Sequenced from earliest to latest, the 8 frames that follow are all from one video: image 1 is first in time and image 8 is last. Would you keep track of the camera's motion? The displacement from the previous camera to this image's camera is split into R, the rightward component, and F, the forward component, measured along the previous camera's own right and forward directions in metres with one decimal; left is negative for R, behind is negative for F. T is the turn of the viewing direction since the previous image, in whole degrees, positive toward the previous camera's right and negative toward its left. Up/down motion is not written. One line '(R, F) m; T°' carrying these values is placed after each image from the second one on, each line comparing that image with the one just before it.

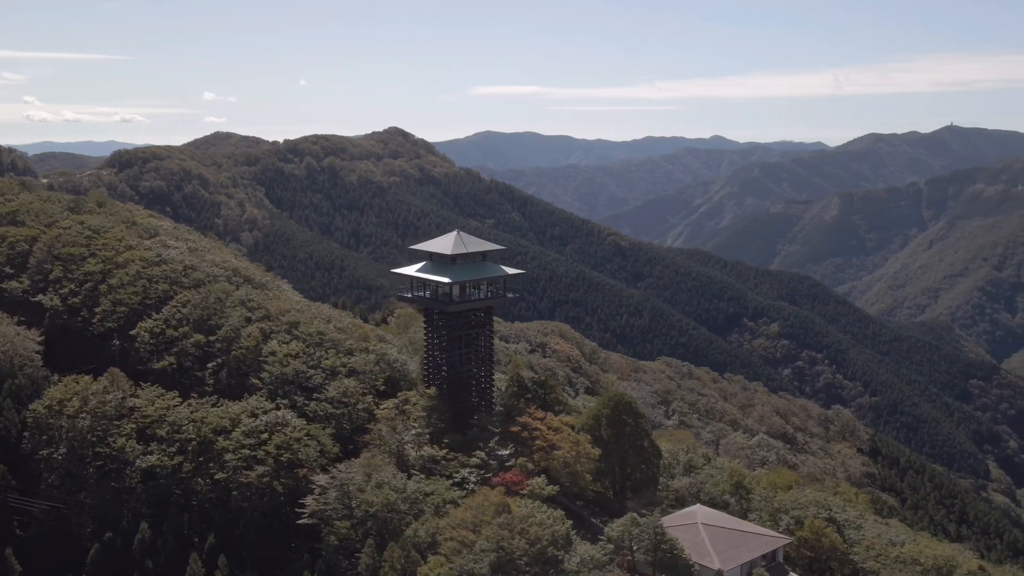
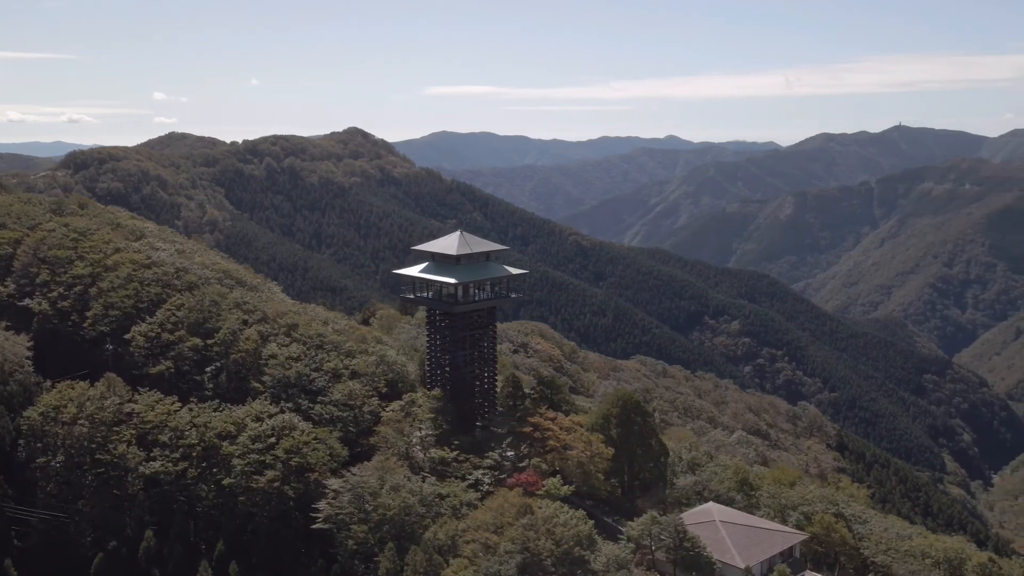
(-1.7, +0.2) m; +2°
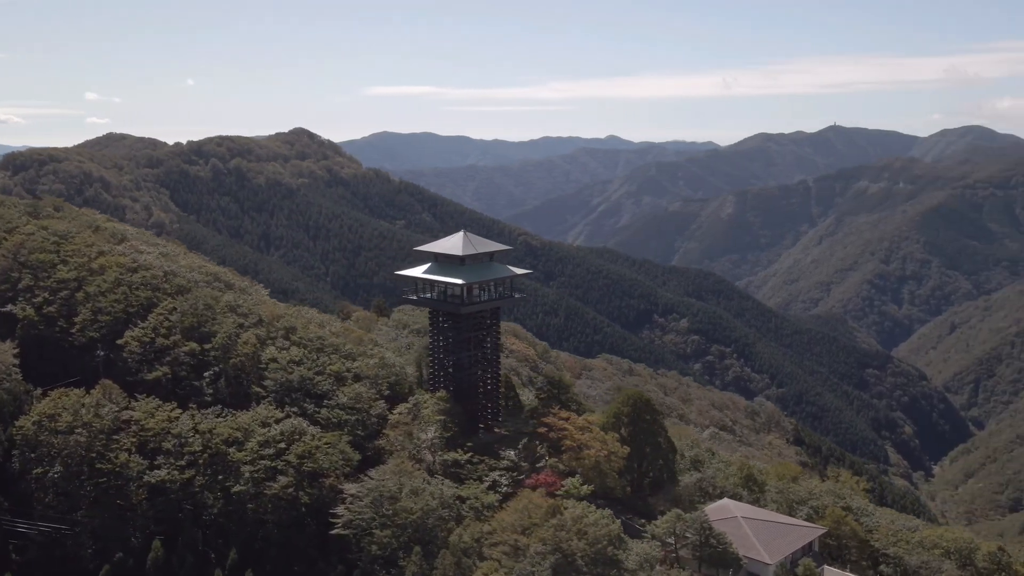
(-2.2, +0.2) m; +3°
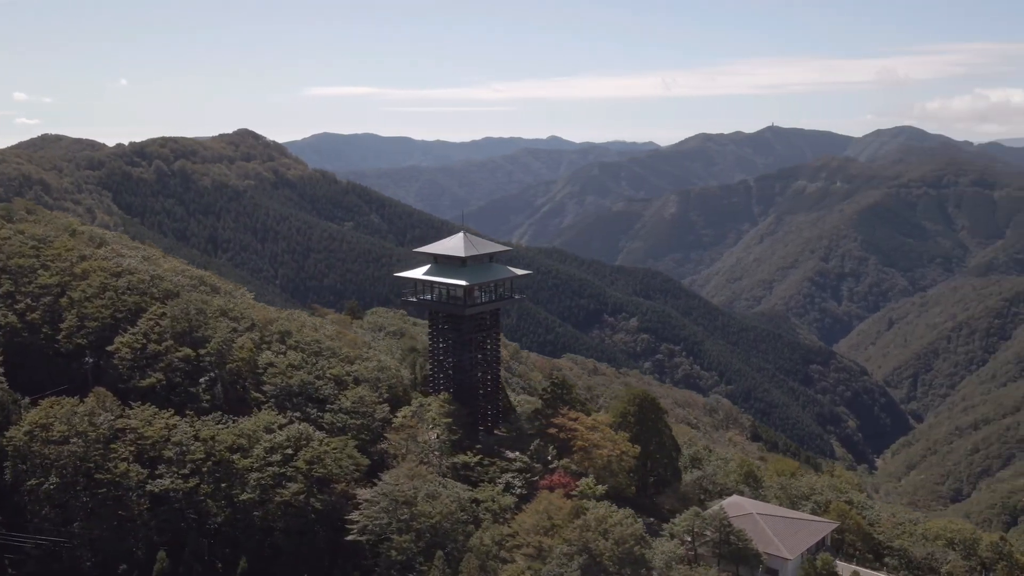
(-2.0, +0.2) m; +3°
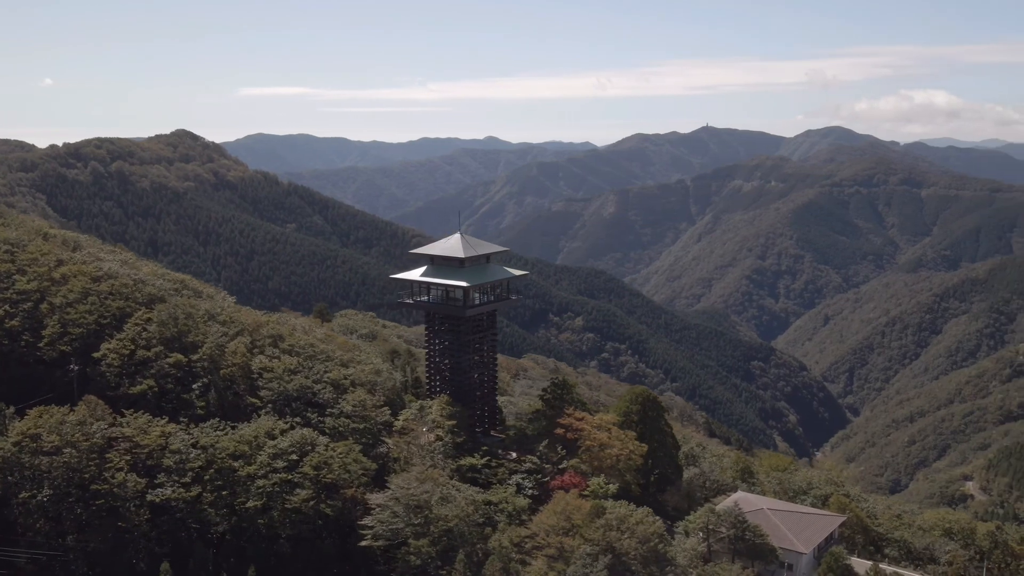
(-2.1, +0.2) m; +3°
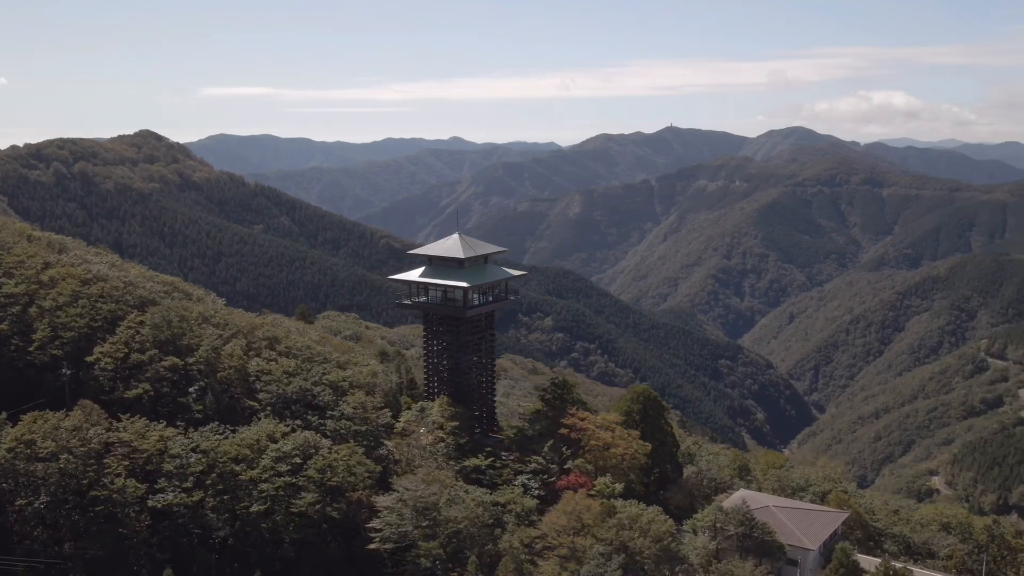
(-1.2, +0.1) m; +2°
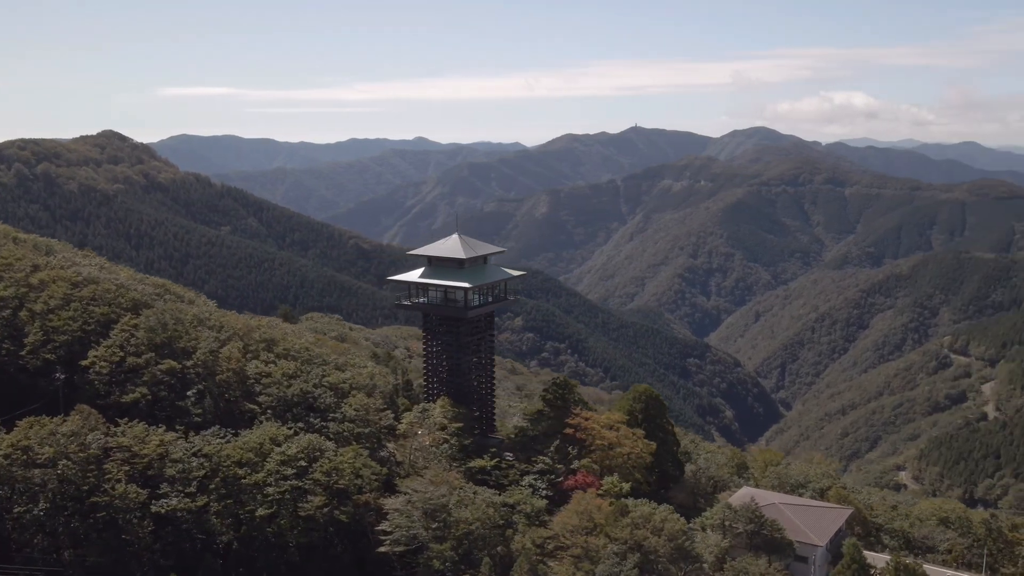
(-1.2, +0.1) m; +2°
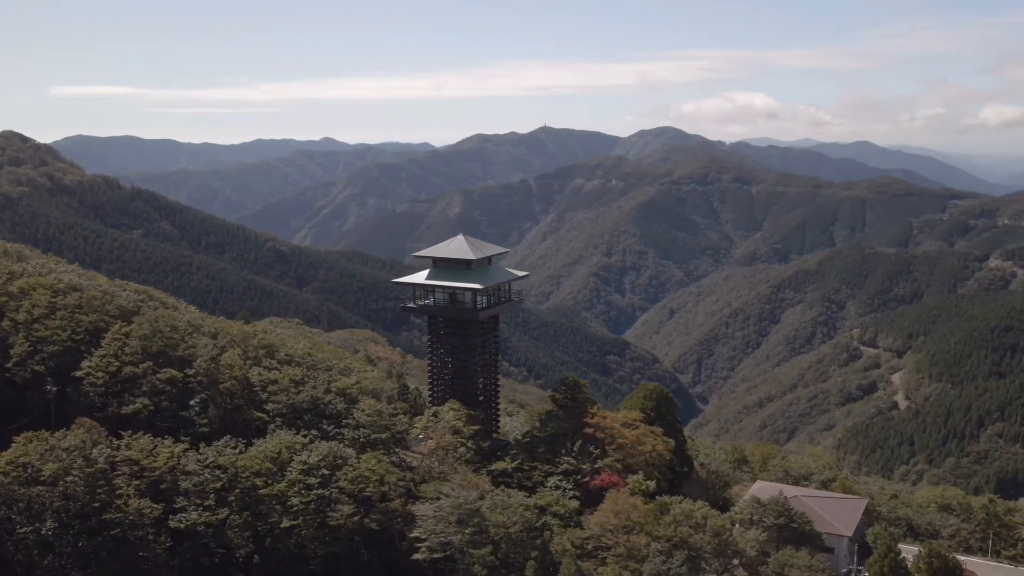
(-3.3, +0.3) m; +5°
